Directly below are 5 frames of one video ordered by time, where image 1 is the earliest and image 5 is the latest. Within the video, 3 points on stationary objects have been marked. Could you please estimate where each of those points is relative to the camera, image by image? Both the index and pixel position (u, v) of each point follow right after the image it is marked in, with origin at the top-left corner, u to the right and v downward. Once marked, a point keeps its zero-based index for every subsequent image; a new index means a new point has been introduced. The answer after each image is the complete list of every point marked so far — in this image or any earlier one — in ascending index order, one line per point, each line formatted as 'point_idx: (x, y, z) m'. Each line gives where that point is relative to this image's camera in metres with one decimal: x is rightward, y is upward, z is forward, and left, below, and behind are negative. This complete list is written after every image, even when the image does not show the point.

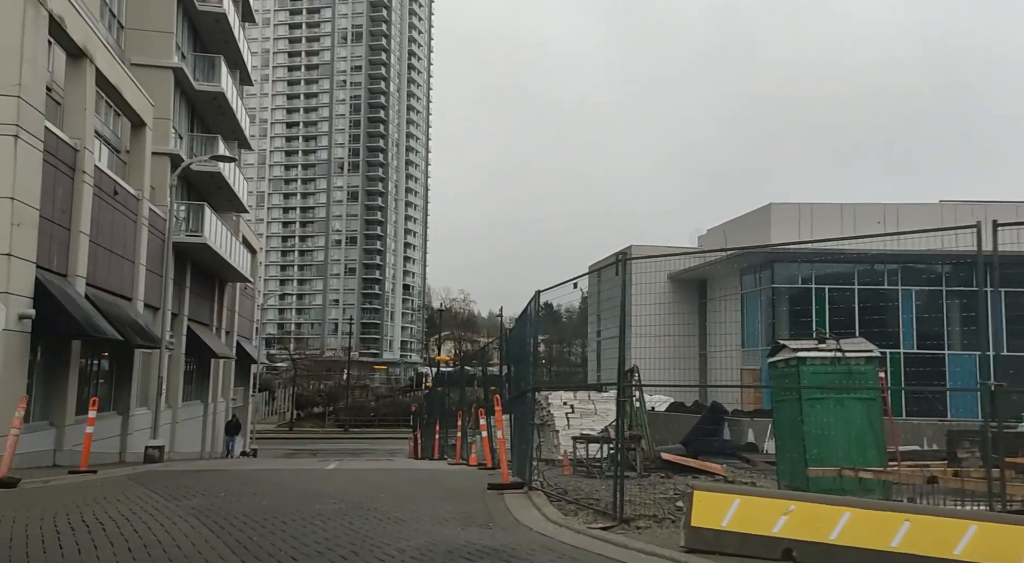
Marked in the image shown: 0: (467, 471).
0: (-0.9, -3.6, +16.0) m
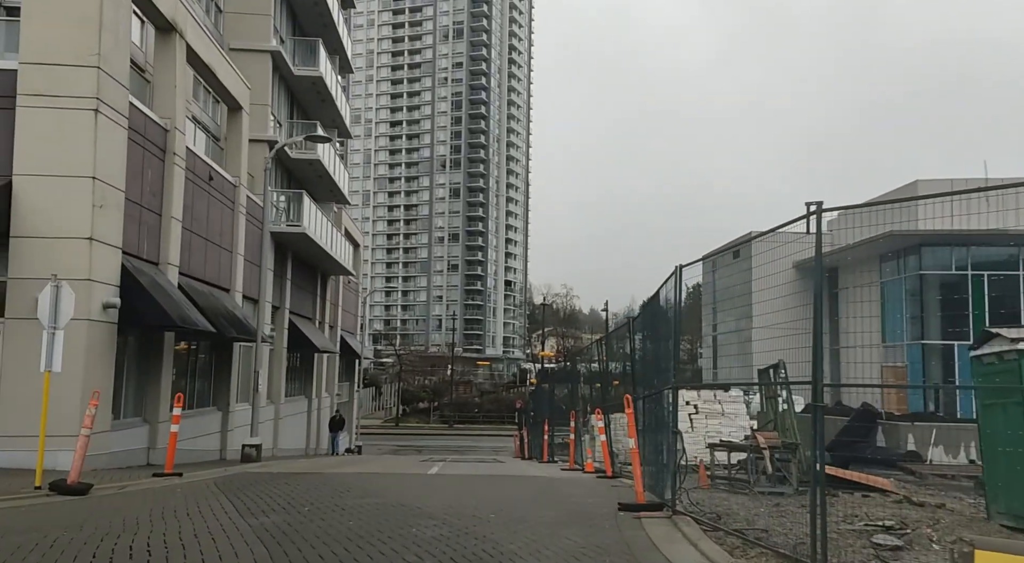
0: (+1.2, -3.3, +14.1) m
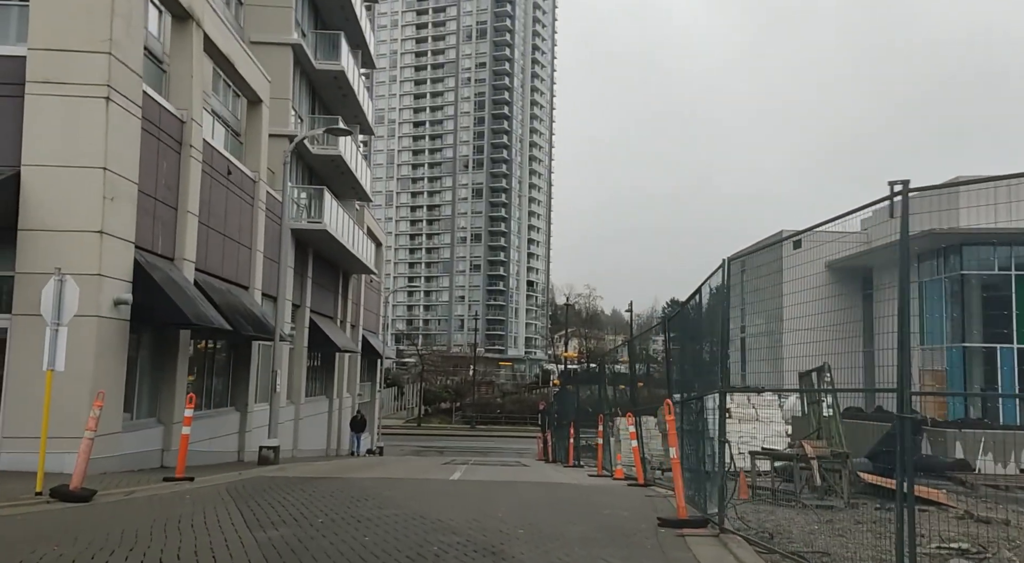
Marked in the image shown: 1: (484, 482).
0: (+1.6, -3.3, +13.3) m
1: (-0.5, -3.5, +14.5) m
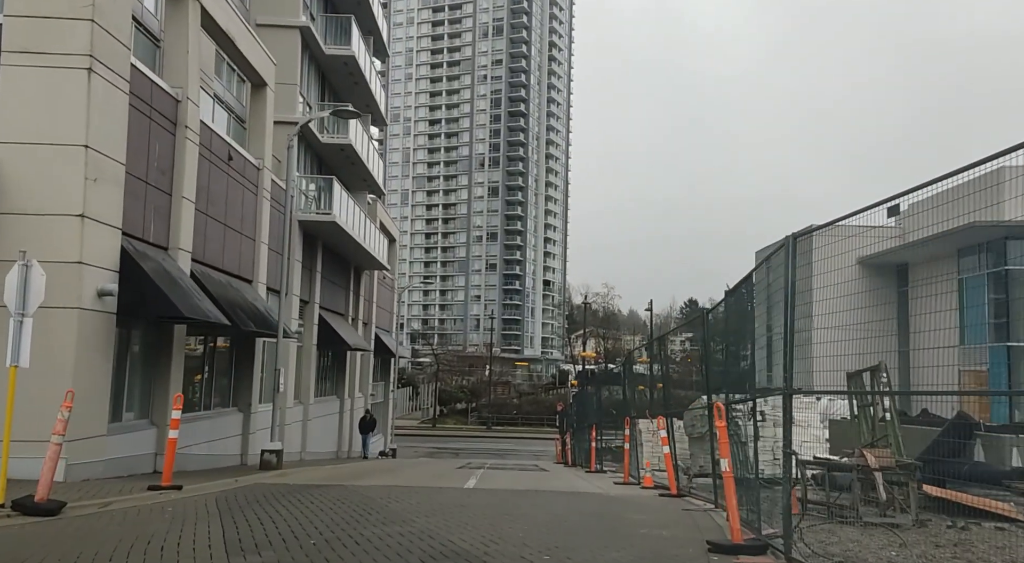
0: (+1.9, -3.1, +12.1) m
1: (-0.2, -3.3, +13.3) m
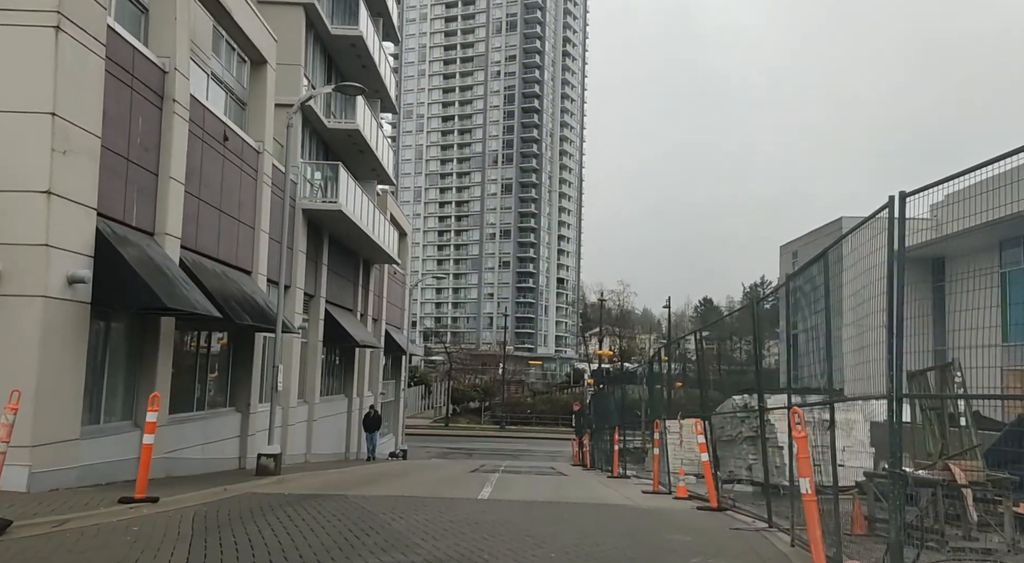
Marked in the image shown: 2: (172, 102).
0: (+2.2, -3.0, +10.7) m
1: (+0.1, -3.1, +12.0) m
2: (-5.5, +2.9, +13.6) m
